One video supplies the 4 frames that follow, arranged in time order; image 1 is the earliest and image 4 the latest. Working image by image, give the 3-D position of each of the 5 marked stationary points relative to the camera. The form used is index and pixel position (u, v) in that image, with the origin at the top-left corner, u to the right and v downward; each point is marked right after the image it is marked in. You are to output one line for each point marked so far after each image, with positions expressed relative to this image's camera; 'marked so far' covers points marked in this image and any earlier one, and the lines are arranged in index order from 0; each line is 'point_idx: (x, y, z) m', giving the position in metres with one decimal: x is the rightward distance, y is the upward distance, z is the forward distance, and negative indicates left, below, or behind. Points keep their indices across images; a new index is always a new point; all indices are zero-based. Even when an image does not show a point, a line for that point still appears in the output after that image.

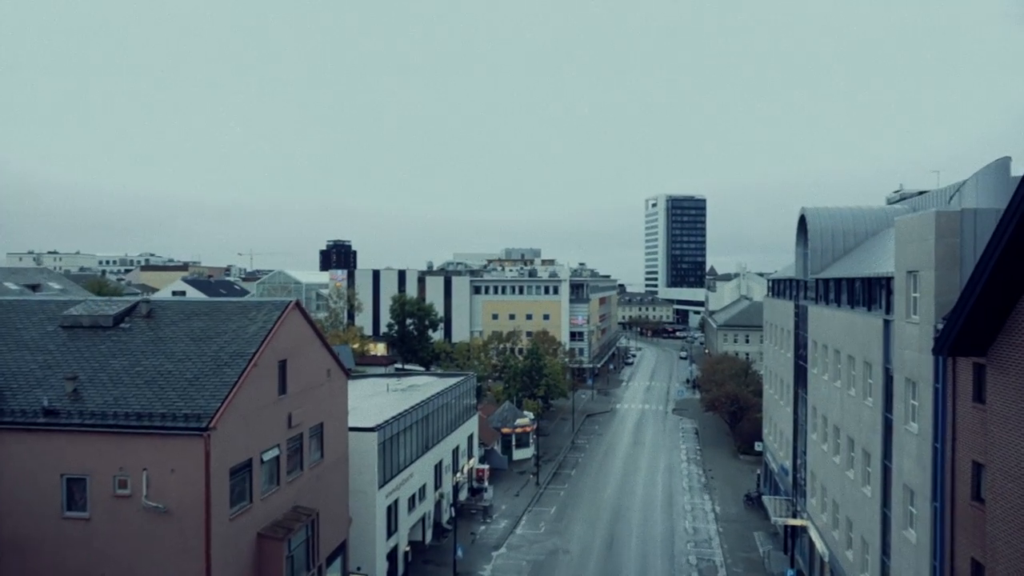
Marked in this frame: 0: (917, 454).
0: (+8.6, -3.5, +15.5) m
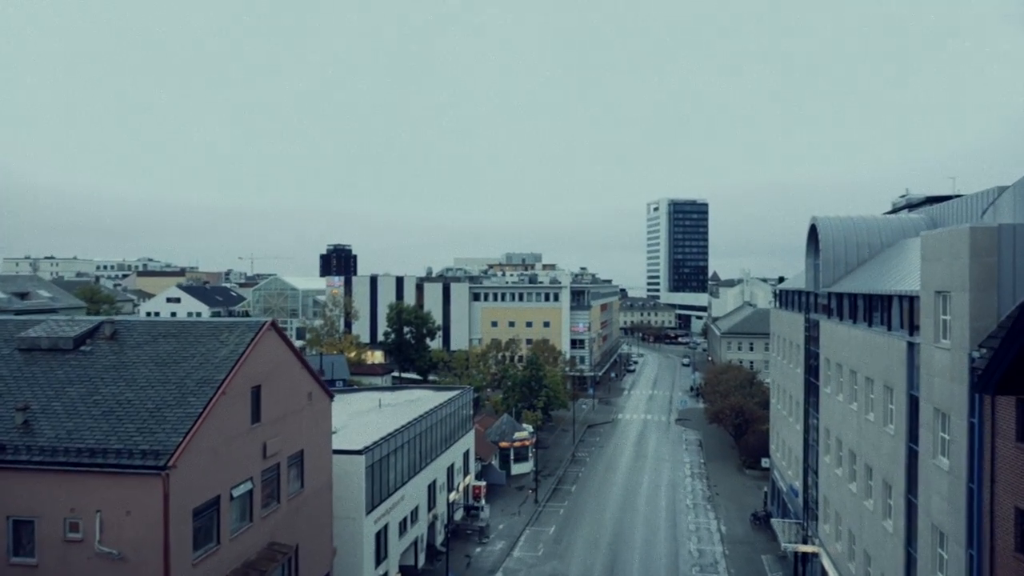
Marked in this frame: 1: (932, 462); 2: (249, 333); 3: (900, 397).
0: (+8.4, -4.0, +14.1) m
1: (+8.6, -3.6, +14.9) m
2: (-6.2, -1.1, +17.1) m
3: (+9.2, -2.6, +17.2) m
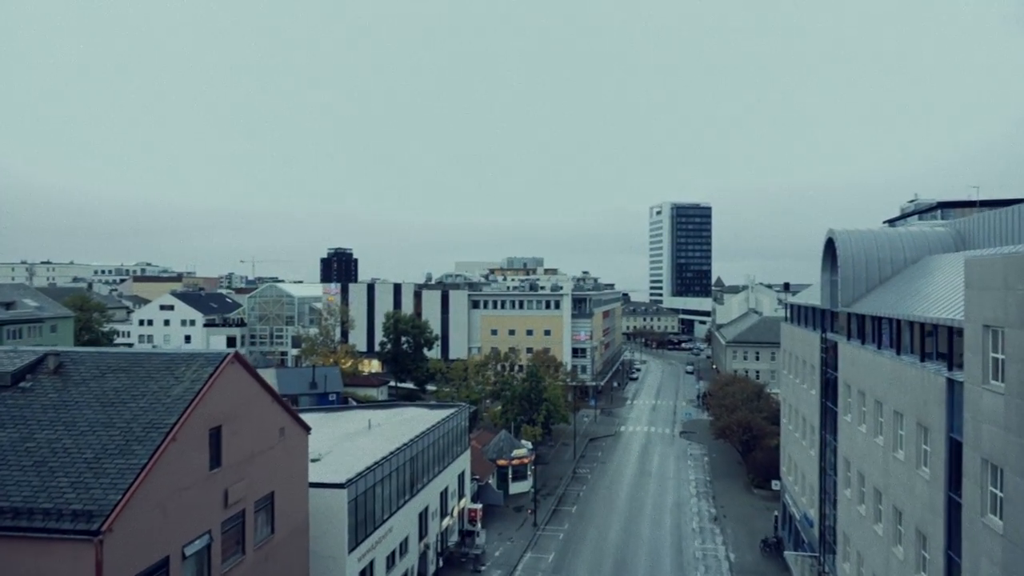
0: (+8.2, -4.6, +12.2) m
1: (+8.4, -4.2, +13.1) m
2: (-6.4, -1.7, +15.3) m
3: (+9.0, -3.2, +15.4) m
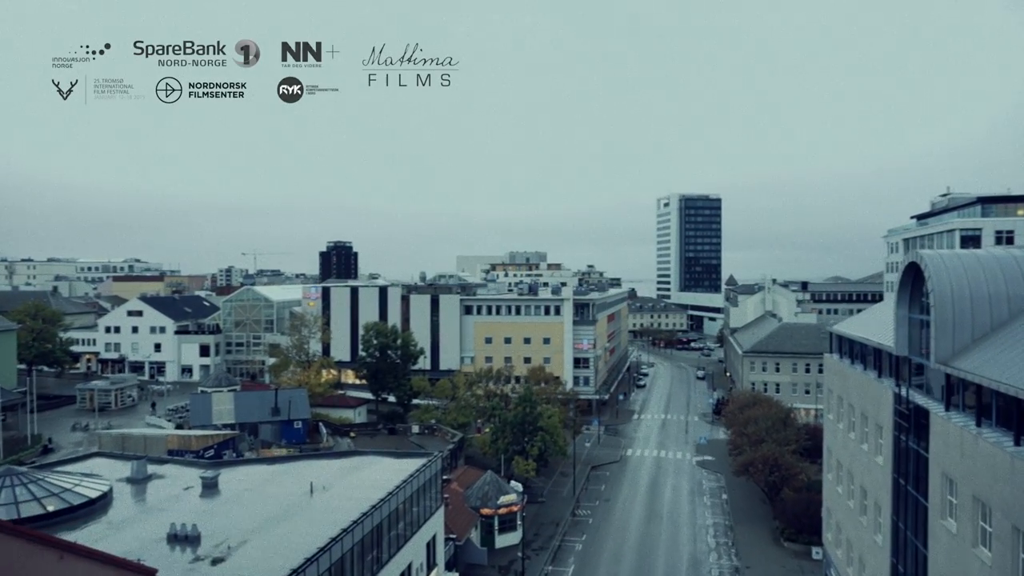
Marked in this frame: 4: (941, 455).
0: (+7.2, -5.9, +5.4) m
1: (+7.4, -5.5, +6.2) m
2: (-7.3, -3.0, +8.6) m
3: (+8.0, -4.4, +8.5) m
4: (+9.9, -3.9, +16.9) m
